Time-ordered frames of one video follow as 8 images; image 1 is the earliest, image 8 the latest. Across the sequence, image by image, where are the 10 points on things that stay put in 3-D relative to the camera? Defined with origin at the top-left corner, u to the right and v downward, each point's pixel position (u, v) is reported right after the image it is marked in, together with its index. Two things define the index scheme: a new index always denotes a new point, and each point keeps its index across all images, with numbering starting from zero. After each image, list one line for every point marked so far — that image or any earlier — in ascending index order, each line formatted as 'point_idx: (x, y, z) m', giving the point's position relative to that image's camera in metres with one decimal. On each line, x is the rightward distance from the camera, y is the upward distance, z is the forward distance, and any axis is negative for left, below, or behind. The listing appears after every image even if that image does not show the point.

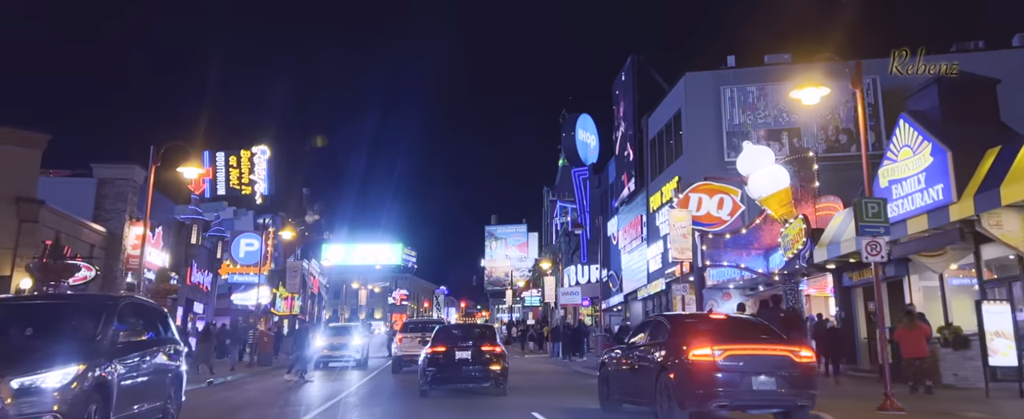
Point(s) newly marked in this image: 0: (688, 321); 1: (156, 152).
0: (+2.5, -1.6, +10.5) m
1: (-9.0, +1.4, +18.3) m
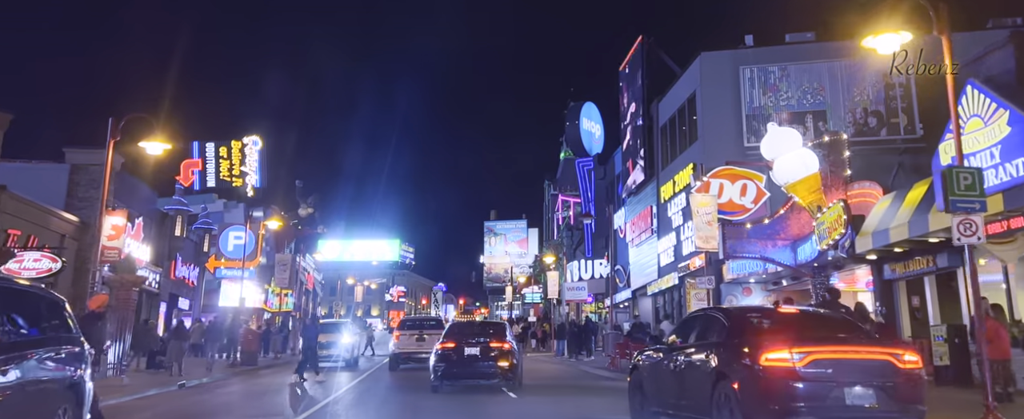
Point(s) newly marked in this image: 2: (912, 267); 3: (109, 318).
0: (+2.7, -1.2, +8.3) m
1: (-8.8, +1.9, +16.1) m
2: (+10.4, -1.5, +19.0) m
3: (-10.6, -2.9, +19.1) m
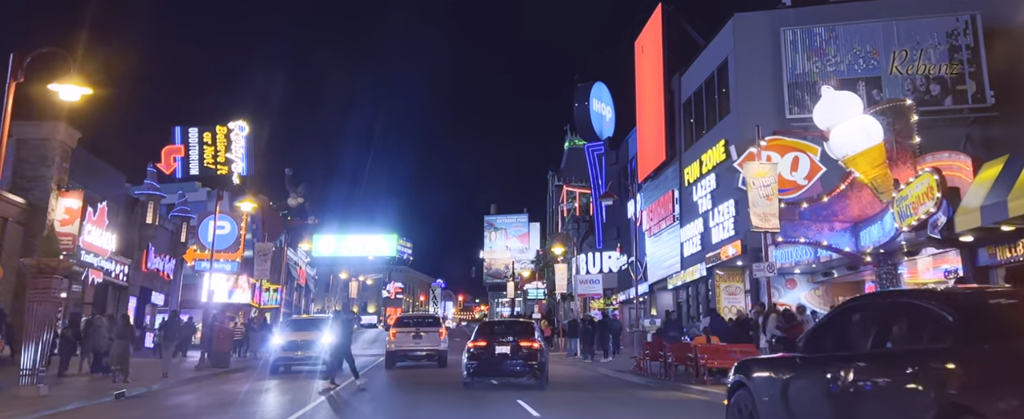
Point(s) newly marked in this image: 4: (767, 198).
0: (+3.1, -0.6, +4.7) m
1: (-8.4, +2.5, +12.5) m
2: (+10.8, -0.9, +15.5) m
3: (-10.2, -2.2, +15.4) m
4: (+5.7, +0.3, +16.1) m
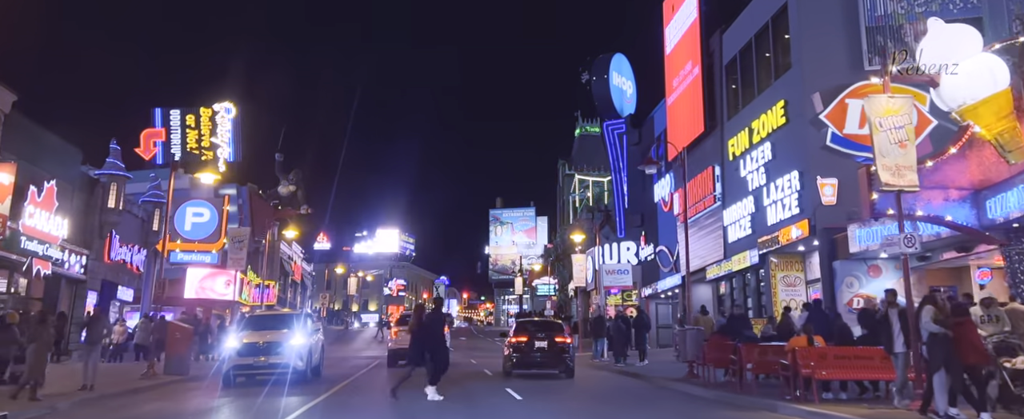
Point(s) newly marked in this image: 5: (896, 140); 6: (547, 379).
0: (+3.6, +0.1, +0.2) m
1: (-7.9, +3.3, +8.0) m
2: (+11.3, -0.1, +10.9) m
3: (-9.7, -1.5, +11.0) m
4: (+6.2, +1.0, +11.6) m
5: (+6.1, +1.1, +11.5) m
6: (+0.9, -4.6, +19.8) m
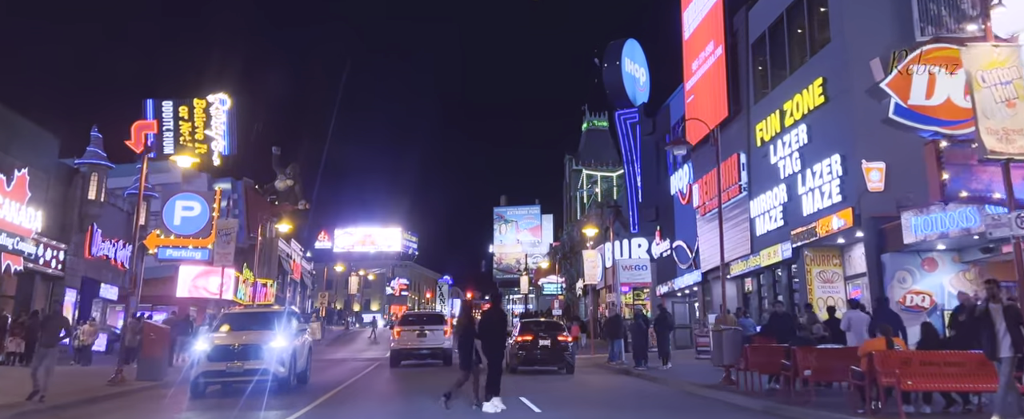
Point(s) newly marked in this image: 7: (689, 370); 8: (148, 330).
0: (+3.8, +0.5, -1.9) m
1: (-7.7, +3.6, +6.0) m
2: (+11.6, +0.3, +8.8) m
3: (-9.5, -1.1, +8.9) m
4: (+6.4, +1.4, +9.4) m
5: (+6.4, +1.4, +9.4) m
6: (+1.2, -4.3, +17.8) m
7: (+4.8, -4.4, +19.6) m
8: (-9.2, -3.1, +18.3) m
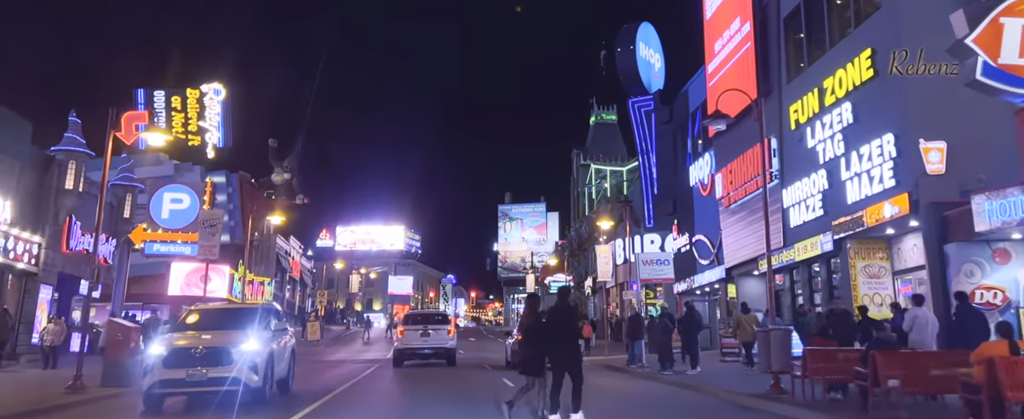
0: (+4.0, +0.8, -4.0) m
1: (-7.4, +3.9, +3.9) m
2: (+11.8, +0.6, +6.6) m
3: (-9.2, -0.8, +6.9) m
4: (+6.7, +1.7, +7.3) m
5: (+6.6, +1.8, +7.3) m
6: (+1.5, -3.9, +15.6) m
7: (+5.1, -4.0, +17.5) m
8: (-8.9, -2.7, +16.2) m
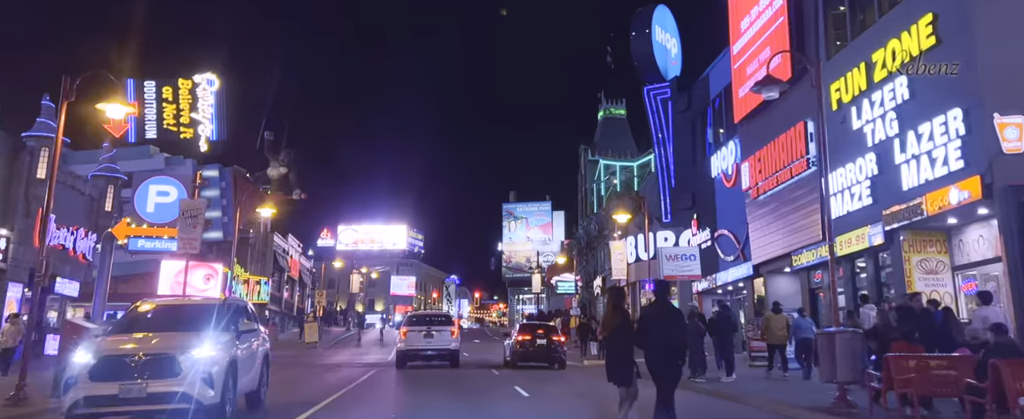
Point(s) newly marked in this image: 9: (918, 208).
0: (+4.2, +1.2, -6.2) m
1: (-7.2, +4.3, +1.7) m
2: (+12.1, +0.9, +4.4) m
3: (-8.9, -0.5, +4.7) m
4: (+7.0, +2.1, +5.1) m
5: (+6.9, +2.1, +5.1) m
6: (+1.8, -3.6, +13.4) m
7: (+5.4, -3.7, +15.3) m
8: (-8.6, -2.4, +14.1) m
9: (+9.3, 0.0, +16.6) m
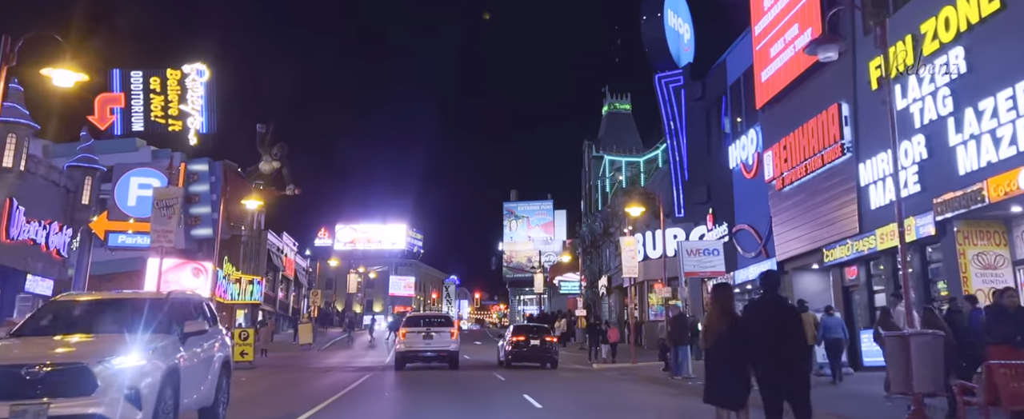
0: (+4.4, +1.5, -8.1) m
1: (-7.0, +4.6, -0.2) m
2: (+12.3, +1.2, +2.5) m
3: (-8.7, -0.2, +2.8) m
4: (+7.2, +2.4, +3.2) m
5: (+7.1, +2.4, +3.2) m
6: (+2.0, -3.3, +11.5) m
7: (+5.6, -3.4, +13.4) m
8: (-8.4, -2.1, +12.2) m
9: (+9.5, +0.3, +14.7) m
